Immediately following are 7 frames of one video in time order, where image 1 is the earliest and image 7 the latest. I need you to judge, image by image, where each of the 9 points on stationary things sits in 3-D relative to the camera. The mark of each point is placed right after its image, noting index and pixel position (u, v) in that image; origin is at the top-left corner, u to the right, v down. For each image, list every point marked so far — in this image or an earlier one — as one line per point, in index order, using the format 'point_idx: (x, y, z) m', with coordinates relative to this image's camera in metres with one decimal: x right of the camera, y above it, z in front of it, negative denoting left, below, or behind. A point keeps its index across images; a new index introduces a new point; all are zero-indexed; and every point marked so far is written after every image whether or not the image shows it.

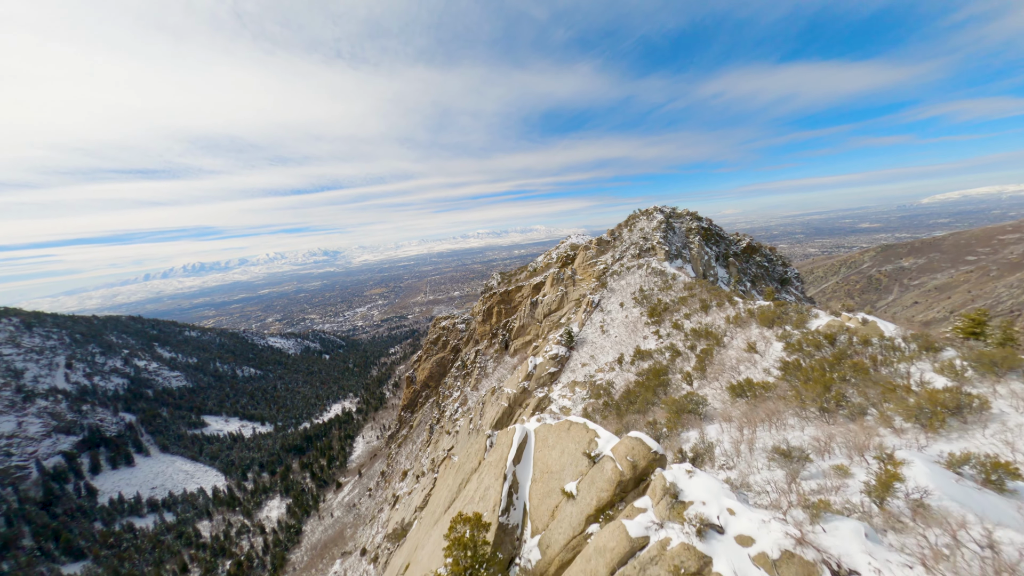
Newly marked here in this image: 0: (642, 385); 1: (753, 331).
0: (+8.0, -6.0, +18.9) m
1: (+13.5, -2.5, +17.4) m
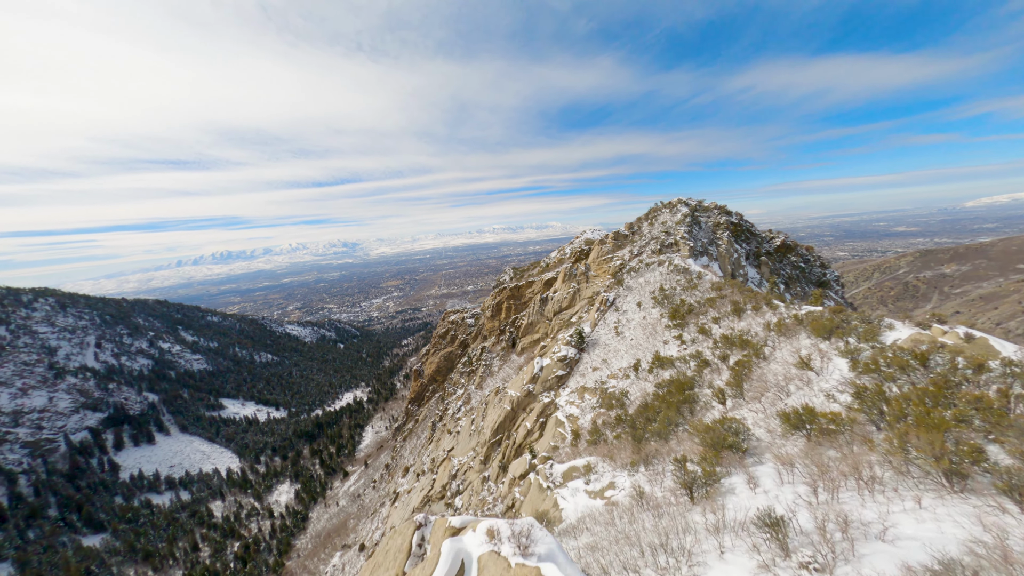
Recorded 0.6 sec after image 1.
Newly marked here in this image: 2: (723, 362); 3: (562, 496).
0: (+7.9, -5.8, +16.2) m
1: (+13.5, -2.6, +14.3) m
2: (+11.3, -4.0, +16.6) m
3: (+2.2, -9.3, +13.8) m
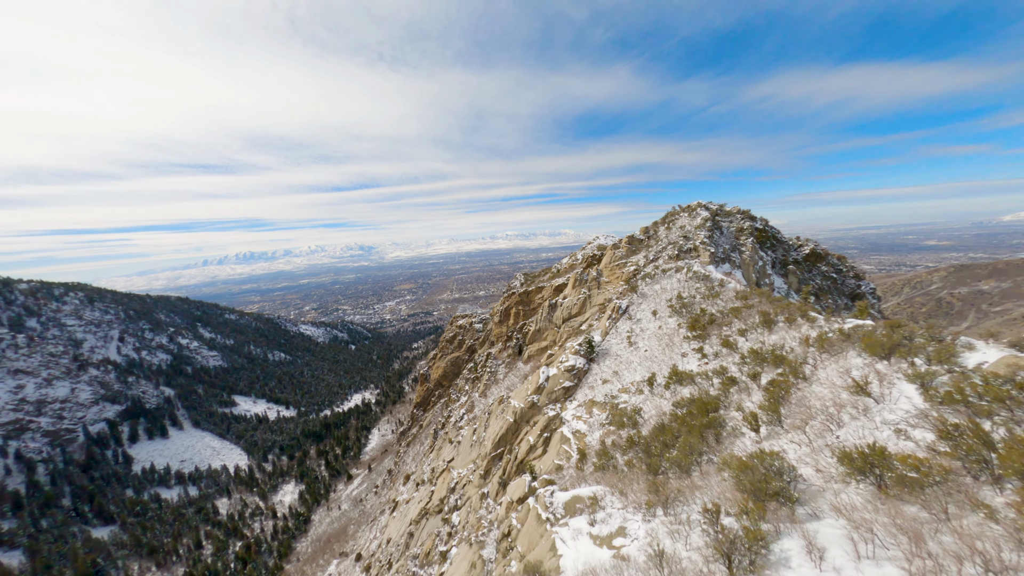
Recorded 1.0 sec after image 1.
0: (+7.8, -6.1, +14.1) m
1: (+13.3, -2.9, +12.1) m
2: (+11.3, -4.3, +14.4) m
3: (+1.9, -9.4, +11.9) m
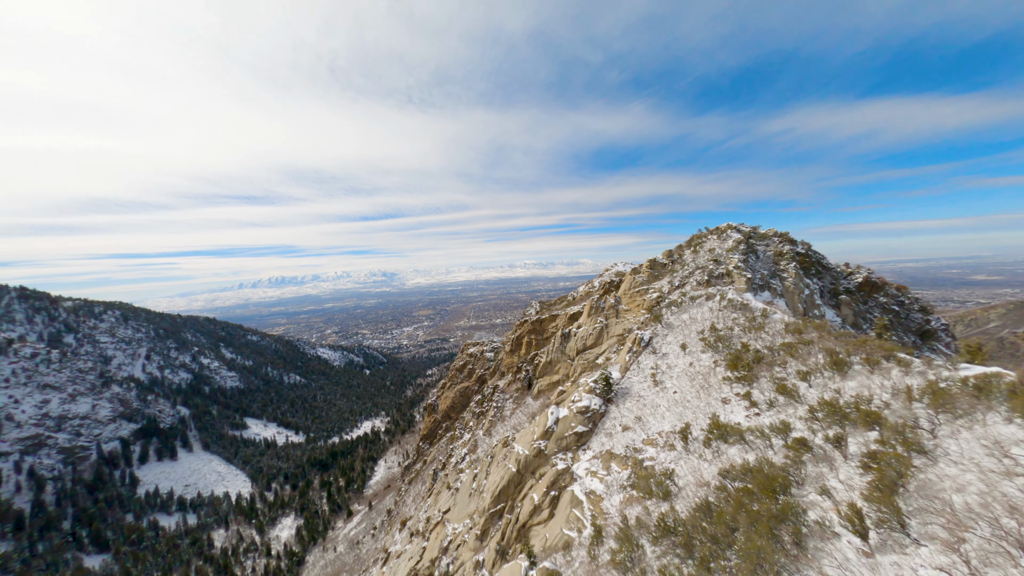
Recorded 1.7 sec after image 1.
0: (+7.3, -7.0, +10.1) m
1: (+12.8, -3.7, +8.0) m
2: (+10.9, -5.3, +10.4) m
3: (+1.3, -10.0, +7.9) m
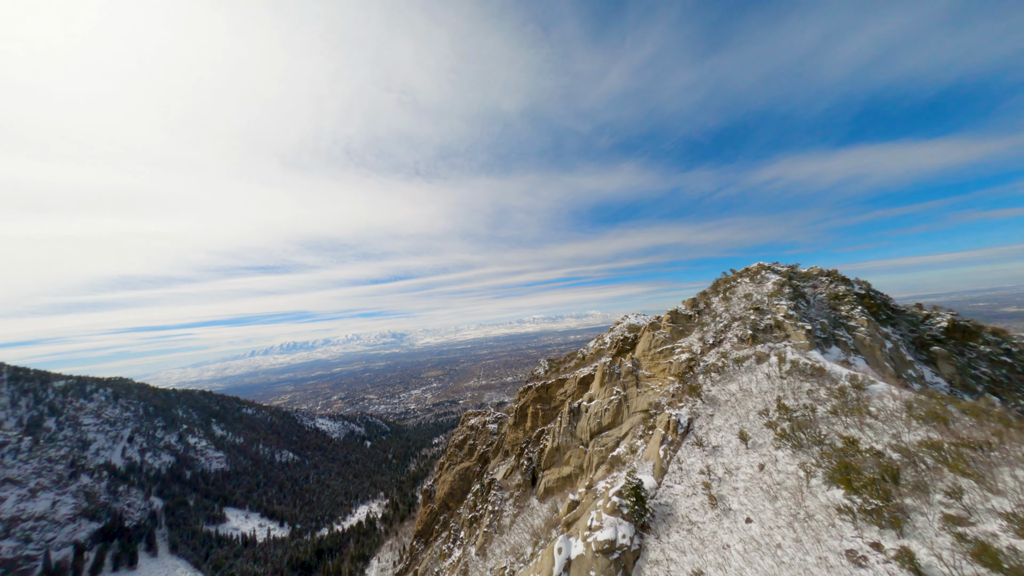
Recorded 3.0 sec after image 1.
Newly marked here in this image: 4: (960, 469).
0: (+6.0, -8.3, +2.4) m
1: (+11.3, -4.4, +0.8) m
2: (+9.5, -6.5, +2.9) m
3: (0.0, -11.1, -0.1) m
4: (+14.7, -5.8, +10.2) m
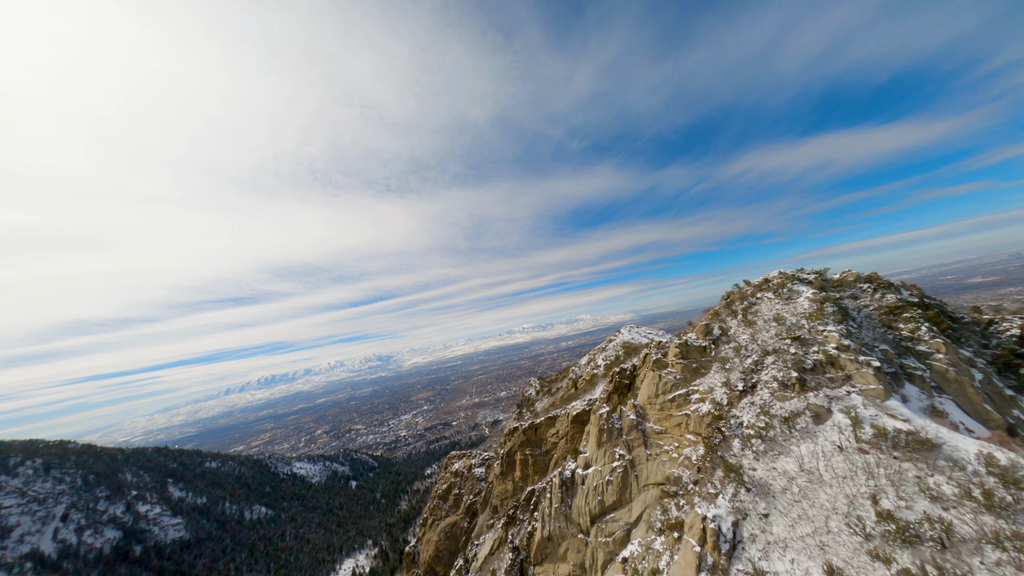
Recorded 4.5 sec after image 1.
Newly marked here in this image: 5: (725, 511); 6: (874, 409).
0: (+5.0, -10.0, -4.8) m
1: (+10.0, -5.6, -6.0) m
2: (+8.3, -7.9, -4.1) m
3: (-0.6, -13.2, -7.7) m
4: (+13.0, -7.1, +3.5) m
5: (+10.1, -10.4, +14.5) m
6: (+16.8, -5.5, +14.2) m
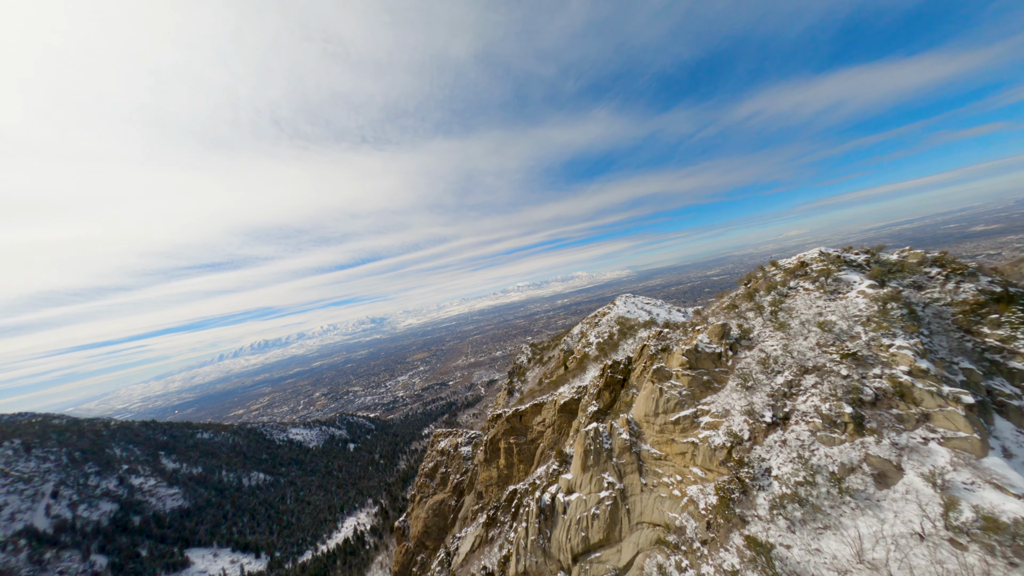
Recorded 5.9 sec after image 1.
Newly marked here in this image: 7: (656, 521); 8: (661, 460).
0: (+3.6, -13.3, -8.9) m
1: (+8.6, -9.0, -10.6) m
2: (+6.9, -11.1, -8.4) m
3: (-1.8, -17.0, -11.5) m
4: (+11.4, -9.1, -0.9) m
5: (+8.2, -11.1, +10.4) m
6: (+14.8, -6.1, +9.7) m
7: (+7.4, -11.8, +15.4) m
8: (+8.3, -9.7, +17.5) m
